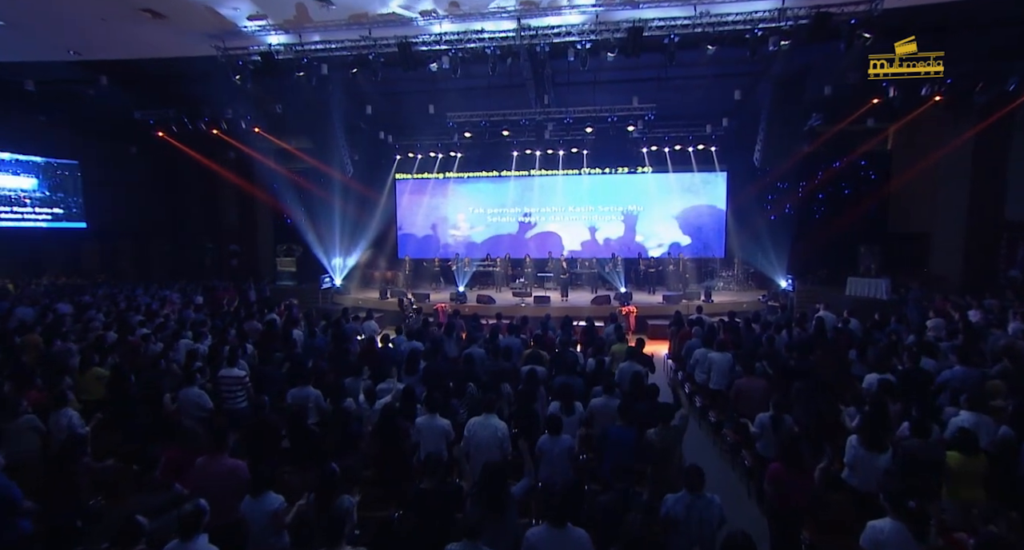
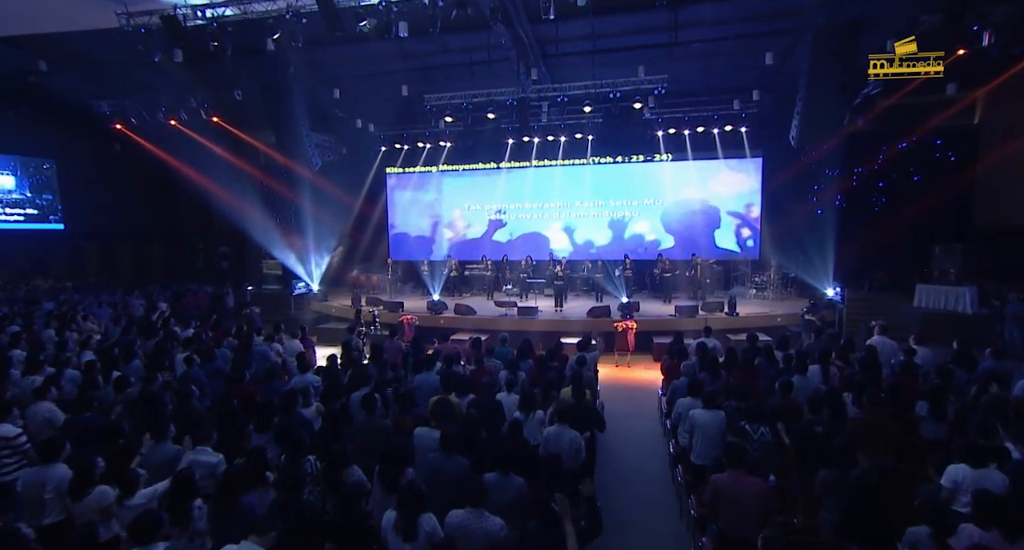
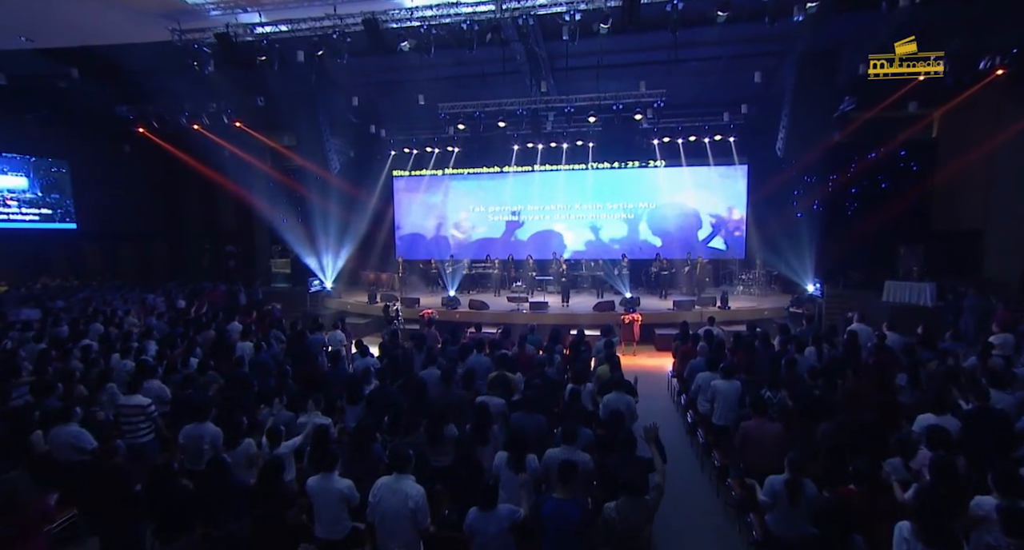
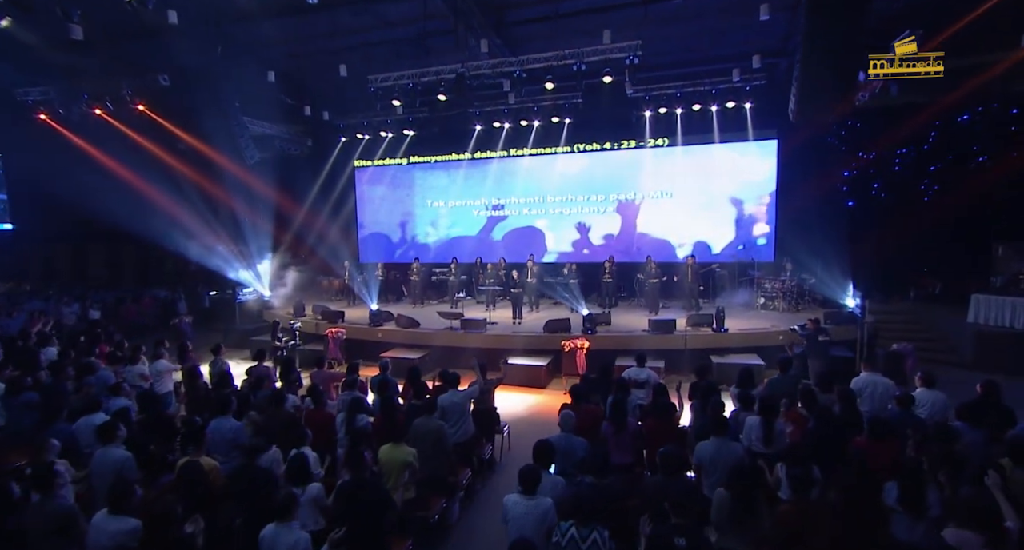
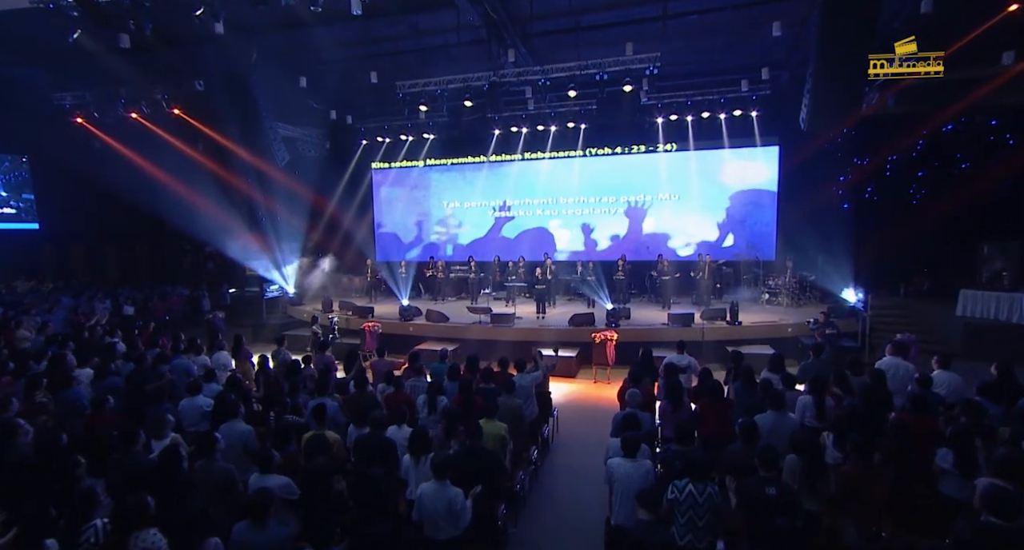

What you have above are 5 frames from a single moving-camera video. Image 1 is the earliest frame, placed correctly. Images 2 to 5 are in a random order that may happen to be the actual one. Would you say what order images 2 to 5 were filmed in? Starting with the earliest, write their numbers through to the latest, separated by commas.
3, 2, 5, 4
